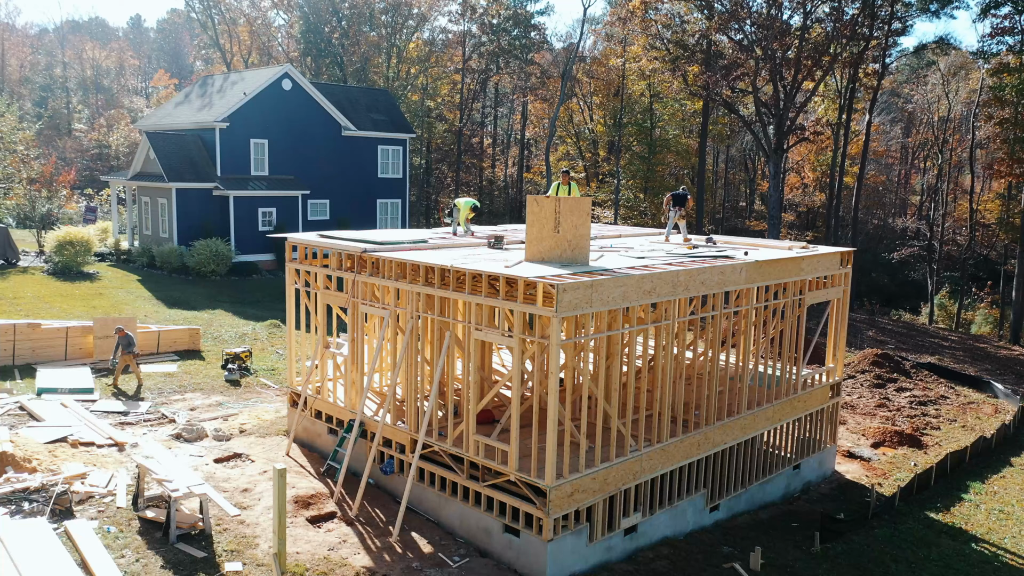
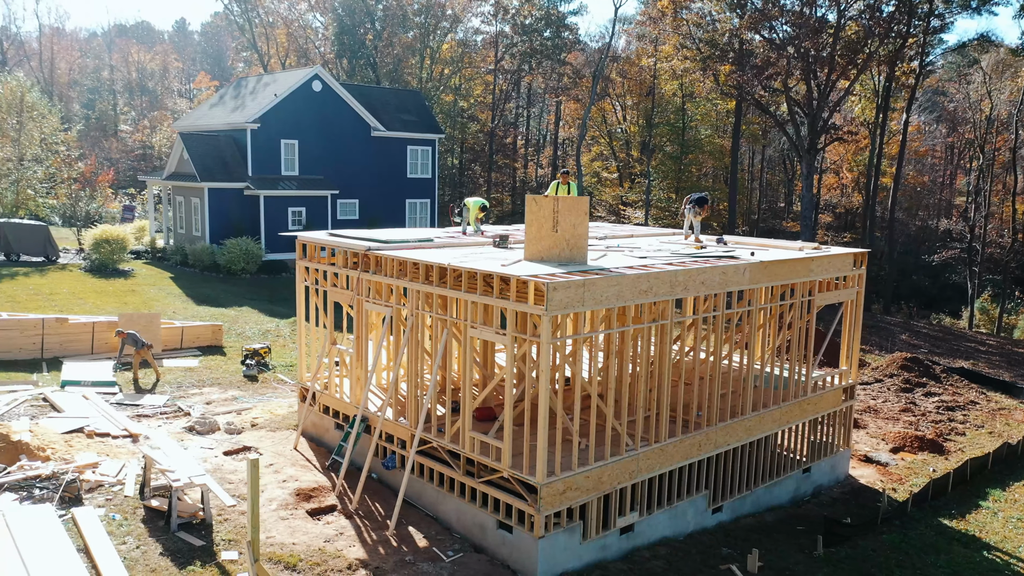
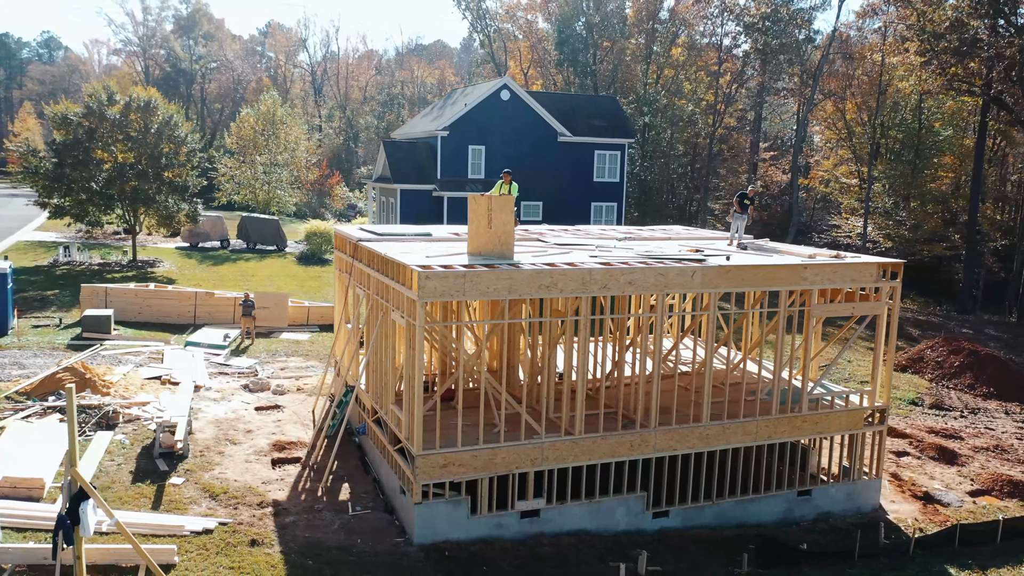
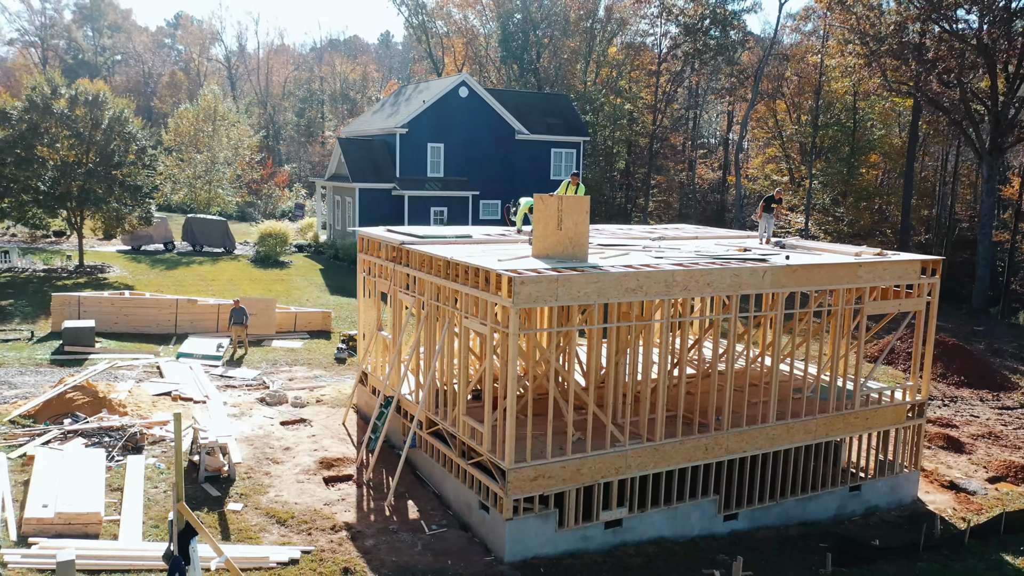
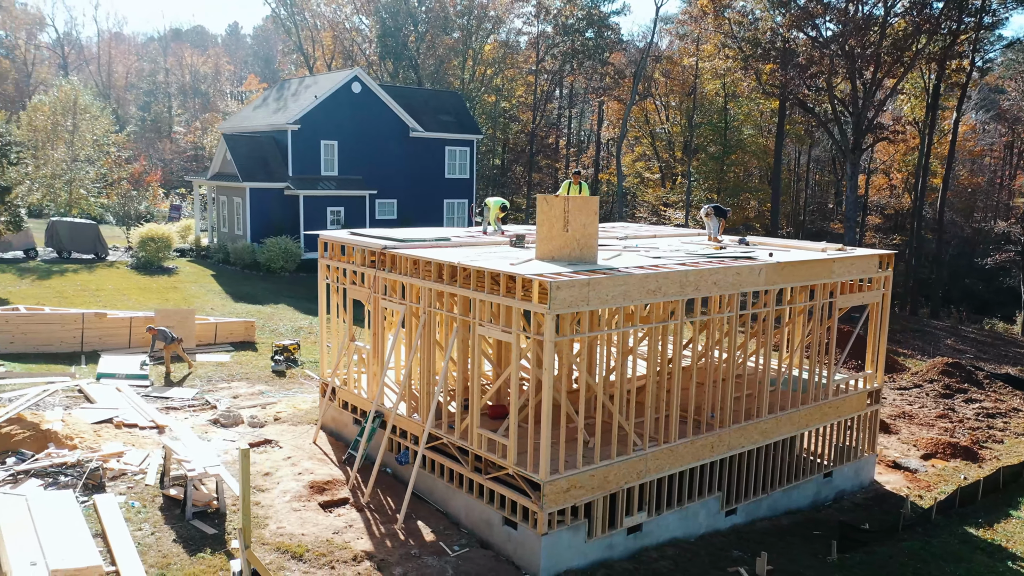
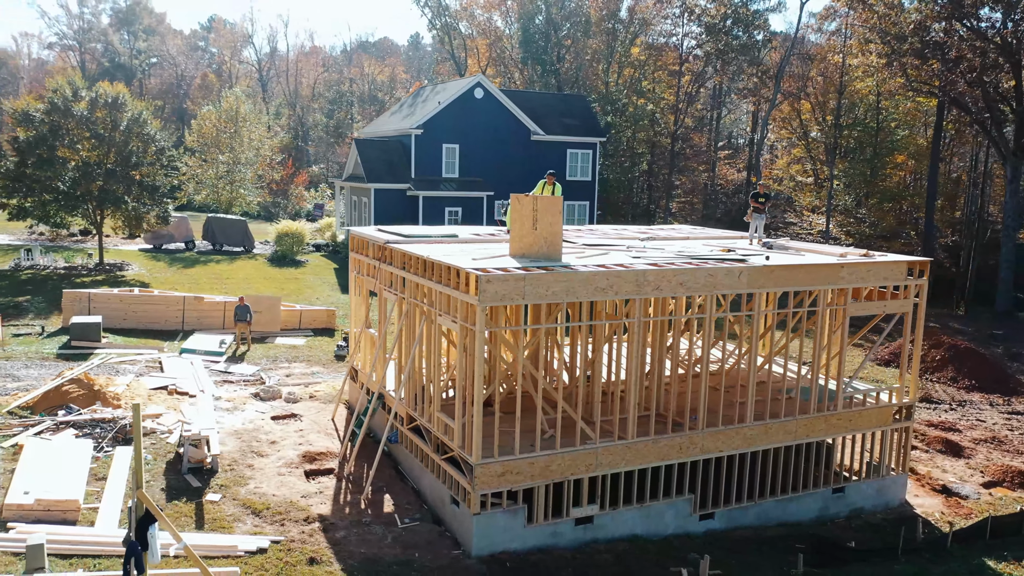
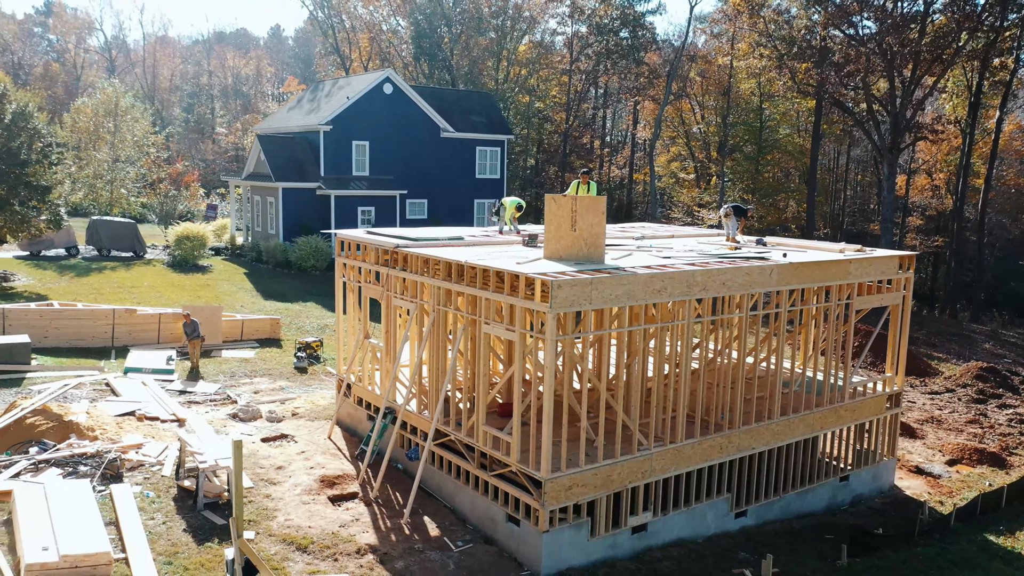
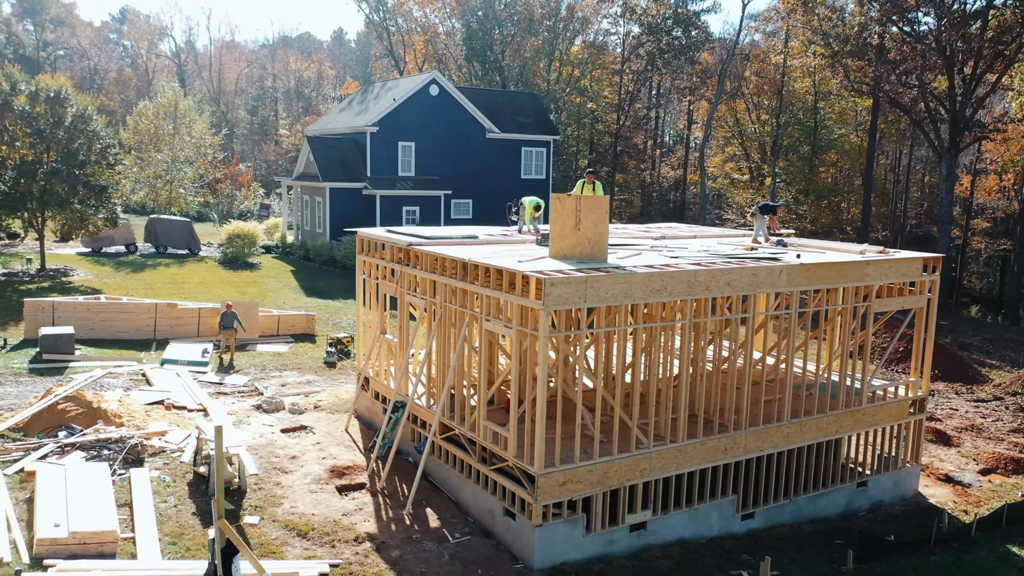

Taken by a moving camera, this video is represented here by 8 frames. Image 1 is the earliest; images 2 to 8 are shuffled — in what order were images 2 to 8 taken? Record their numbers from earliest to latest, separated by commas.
2, 5, 7, 8, 4, 6, 3
